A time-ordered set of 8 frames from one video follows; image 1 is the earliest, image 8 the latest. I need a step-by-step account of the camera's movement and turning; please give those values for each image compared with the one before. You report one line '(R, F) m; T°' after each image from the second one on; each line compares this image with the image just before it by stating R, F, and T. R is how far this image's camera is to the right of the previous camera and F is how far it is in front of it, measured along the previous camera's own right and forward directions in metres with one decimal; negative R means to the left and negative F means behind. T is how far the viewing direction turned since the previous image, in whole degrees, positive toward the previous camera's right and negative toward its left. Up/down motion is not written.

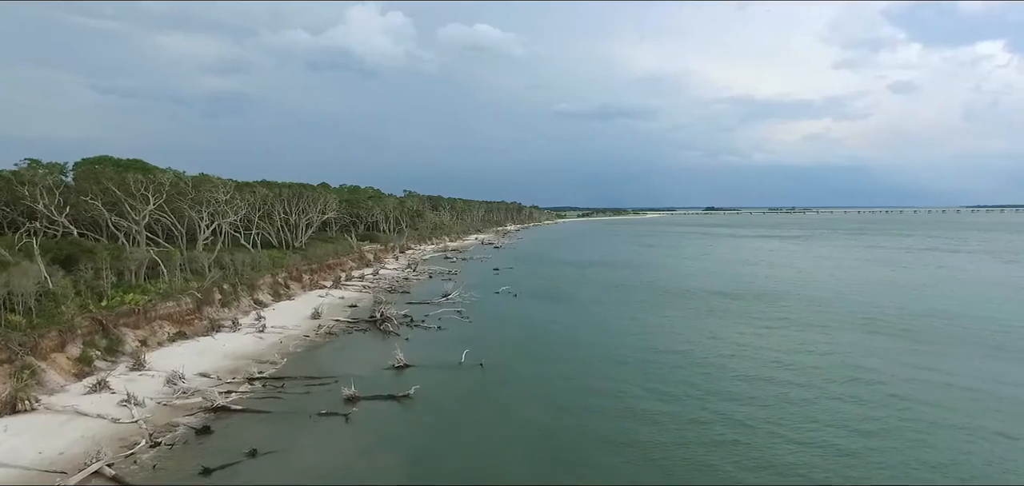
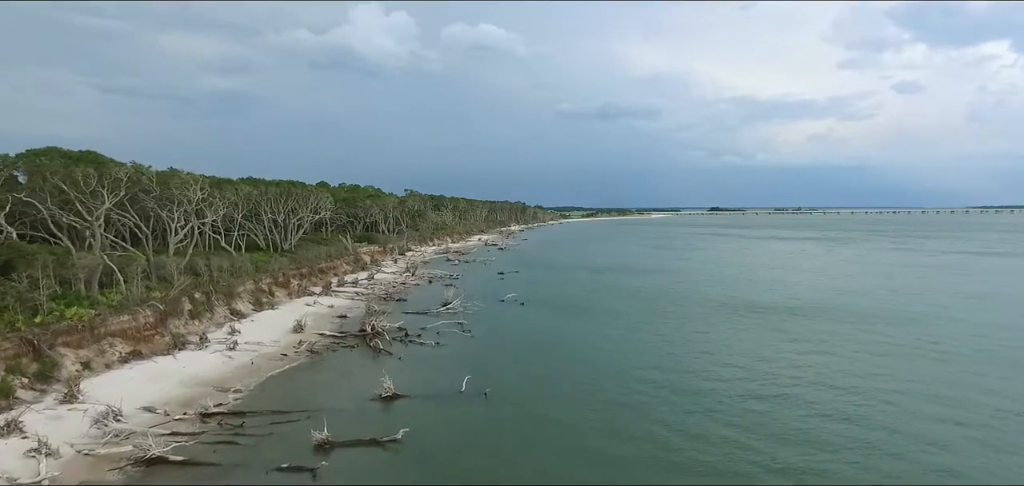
(-0.2, +3.5) m; 0°
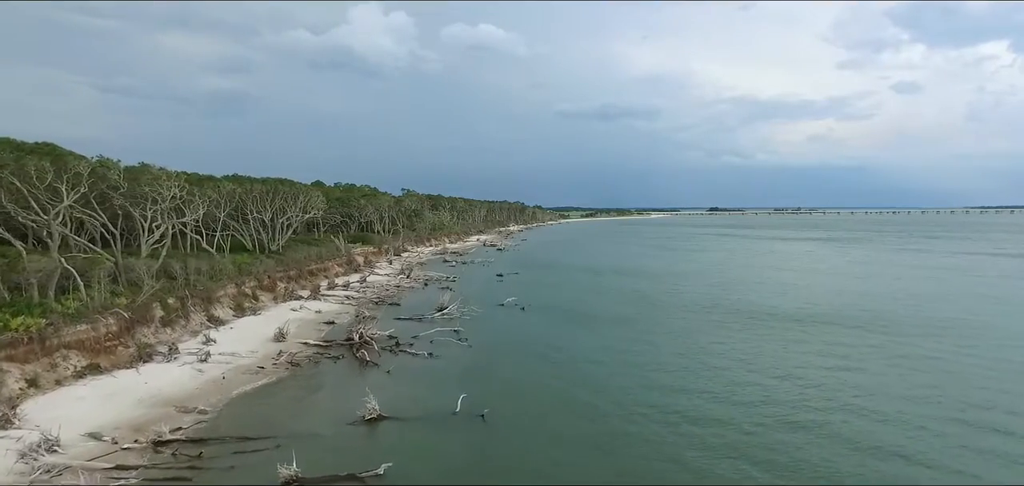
(0.0, +2.1) m; 0°
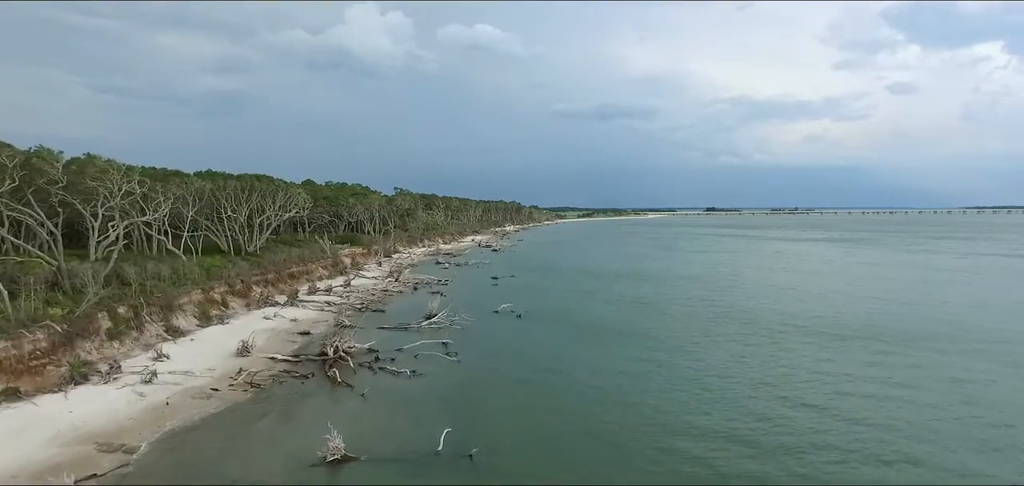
(+0.1, +2.8) m; 0°
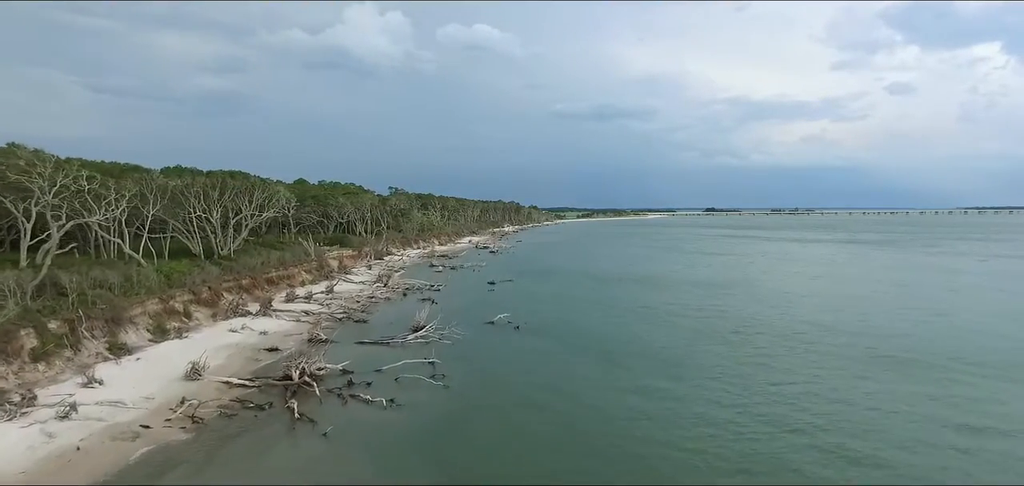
(+0.1, +3.2) m; 0°
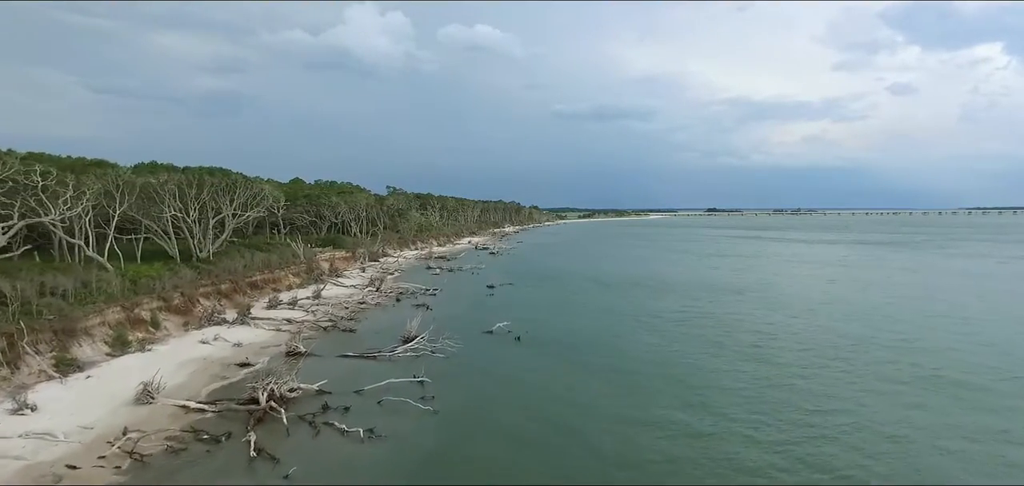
(0.0, +2.4) m; 0°
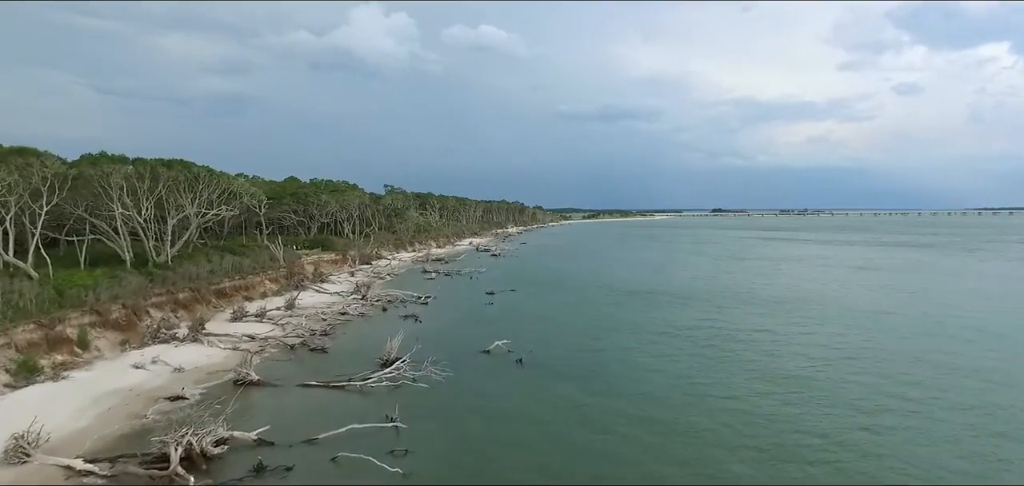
(+0.1, +4.1) m; 0°
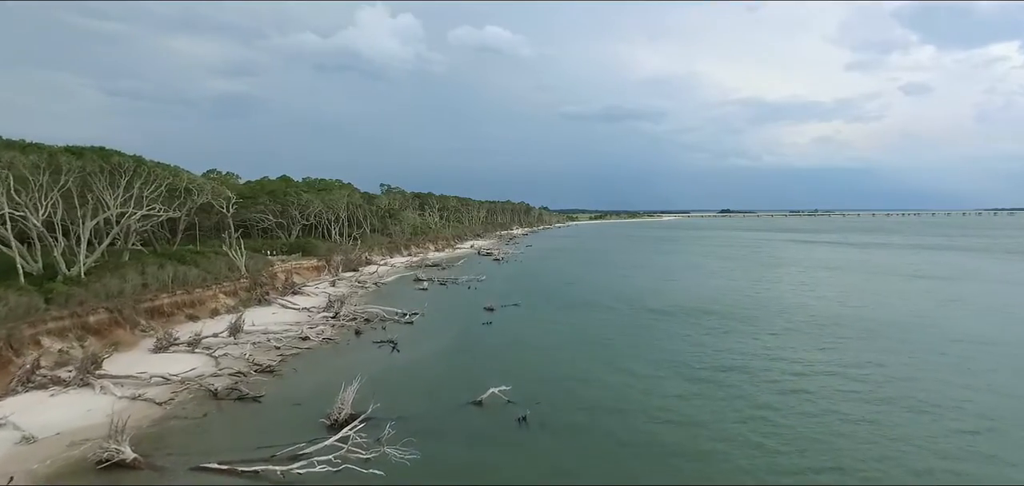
(+0.1, +5.9) m; -1°
